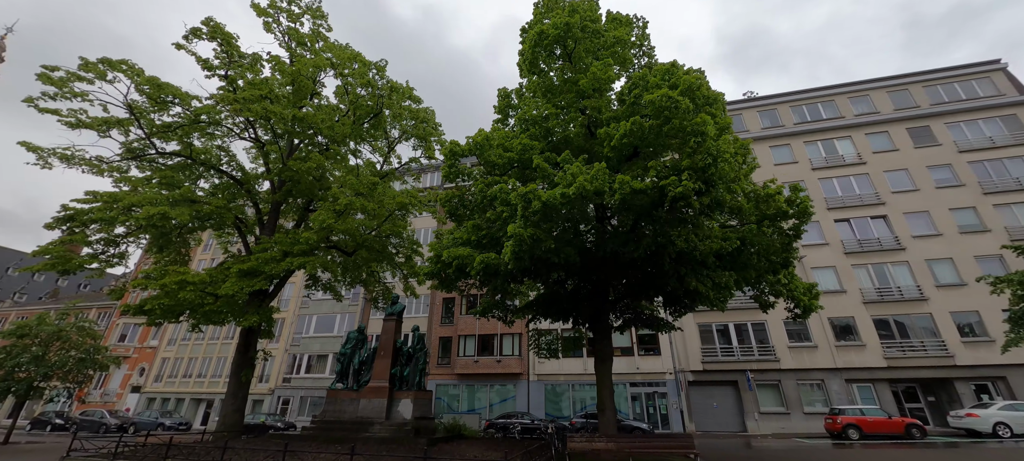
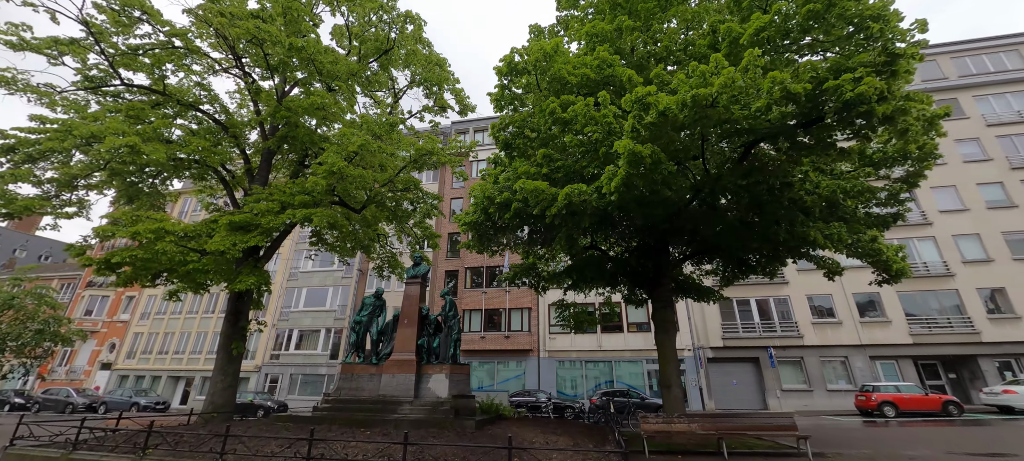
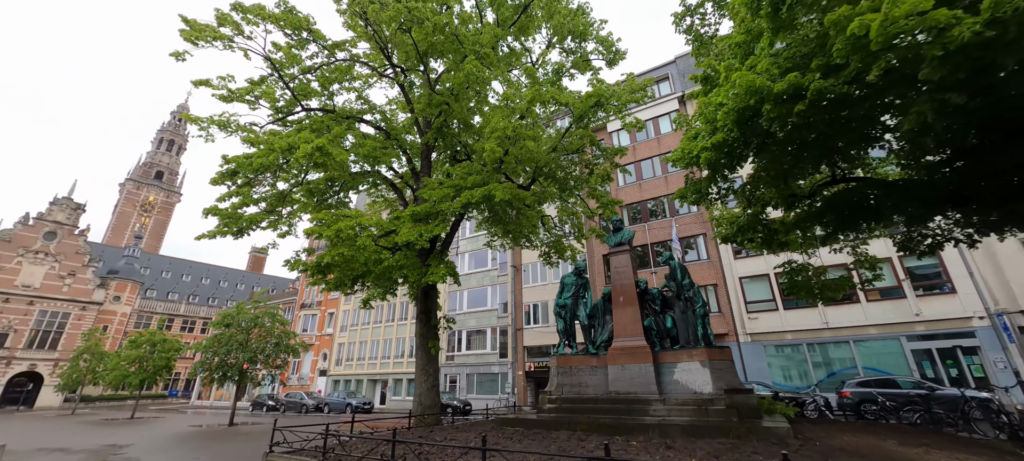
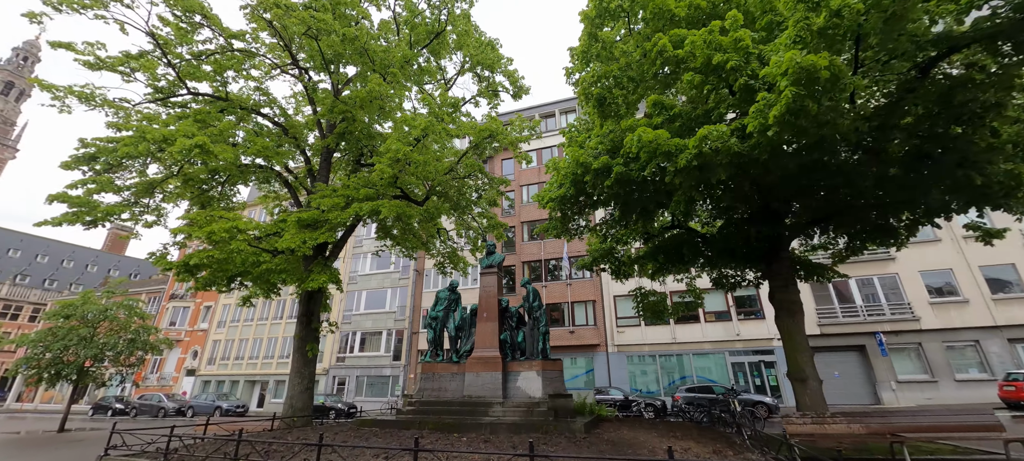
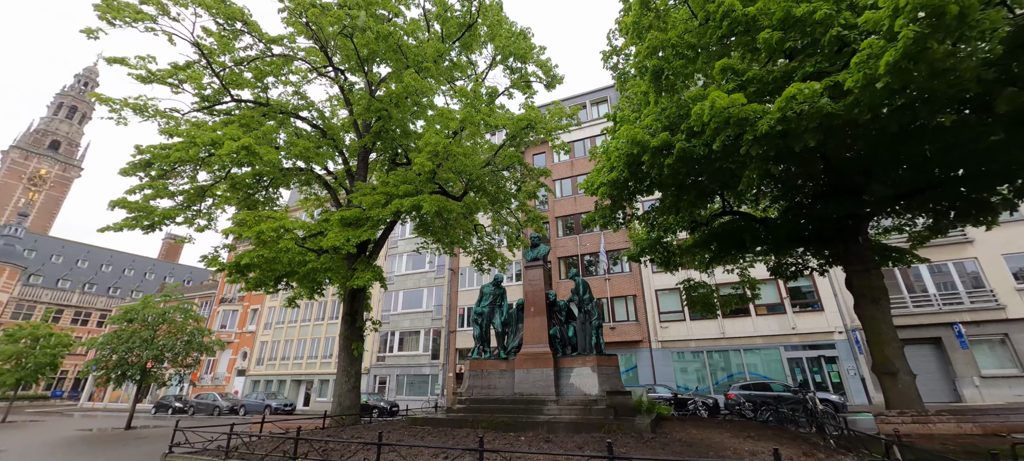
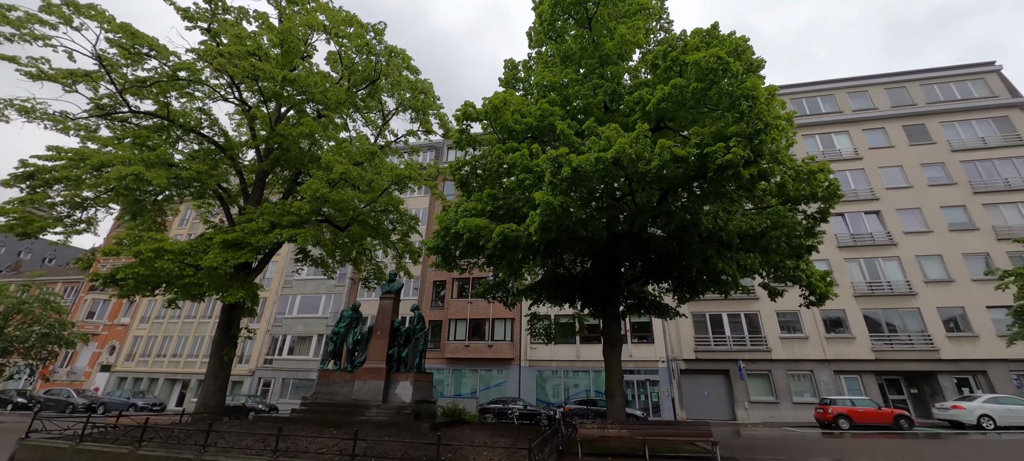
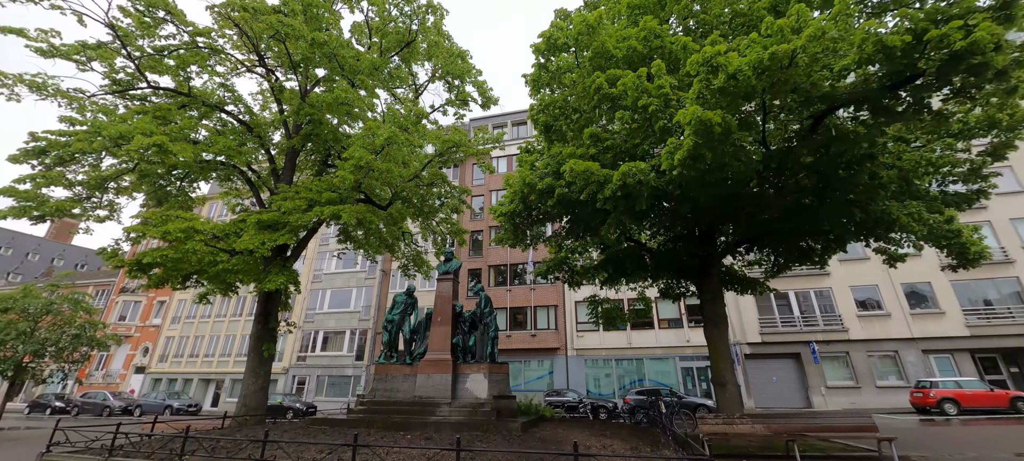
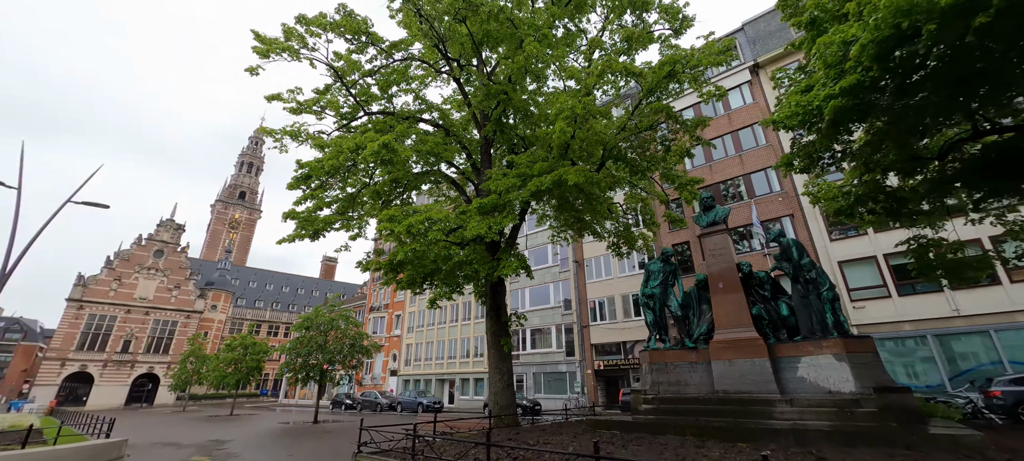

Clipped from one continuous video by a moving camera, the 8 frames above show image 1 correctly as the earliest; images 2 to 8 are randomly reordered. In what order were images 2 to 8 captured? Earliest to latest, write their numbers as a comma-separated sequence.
6, 2, 7, 4, 5, 3, 8
